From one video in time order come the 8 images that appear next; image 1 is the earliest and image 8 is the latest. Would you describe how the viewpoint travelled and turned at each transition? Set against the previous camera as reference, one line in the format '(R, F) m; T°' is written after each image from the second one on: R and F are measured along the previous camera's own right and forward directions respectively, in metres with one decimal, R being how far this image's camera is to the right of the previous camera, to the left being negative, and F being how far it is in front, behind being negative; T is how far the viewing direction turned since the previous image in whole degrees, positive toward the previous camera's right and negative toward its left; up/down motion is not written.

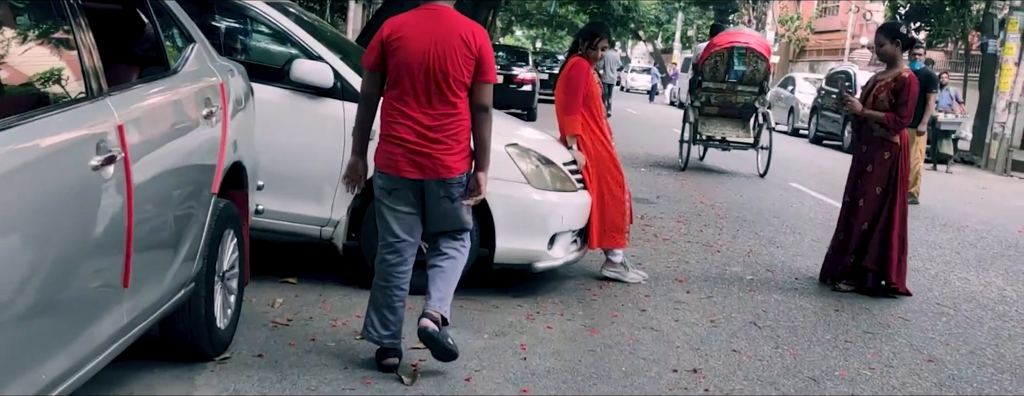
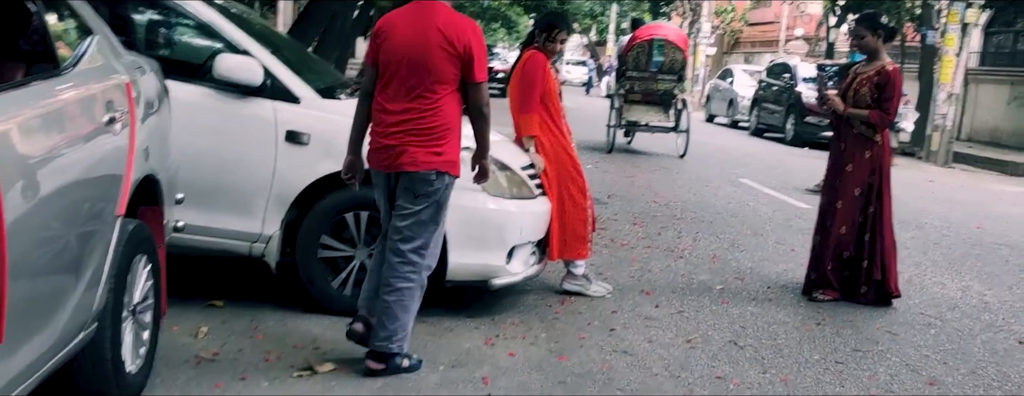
(-0.1, +0.6) m; +4°
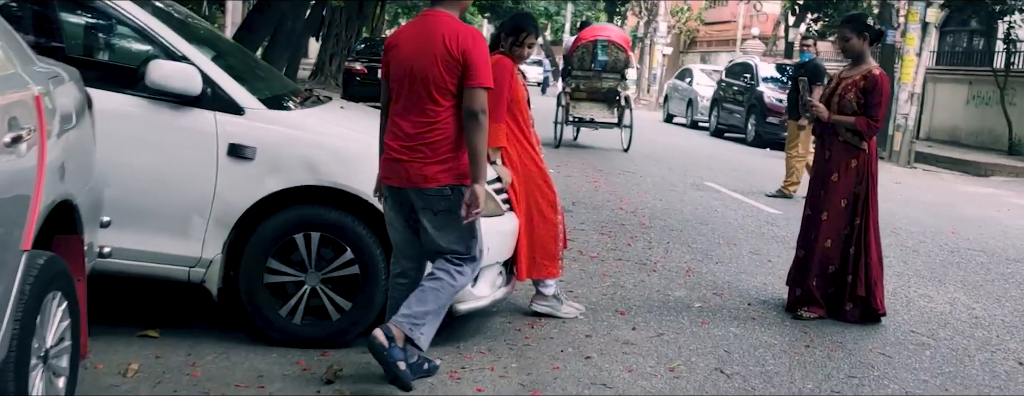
(0.0, +0.4) m; +2°
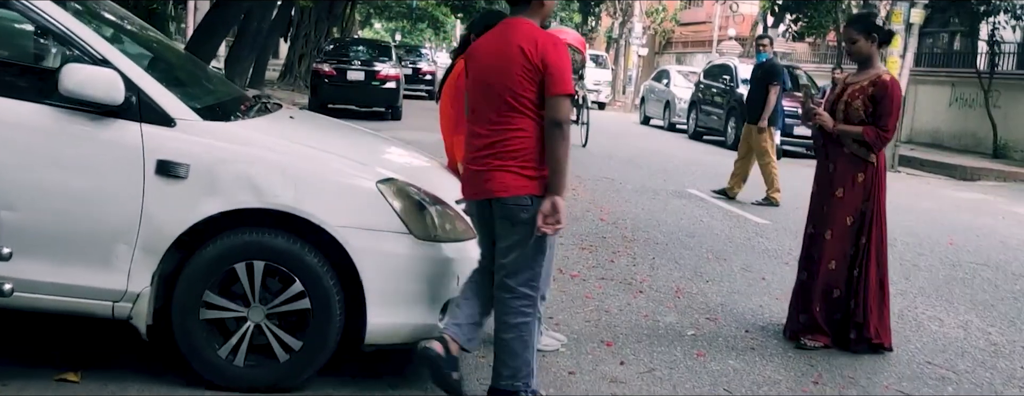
(0.0, +0.6) m; +1°
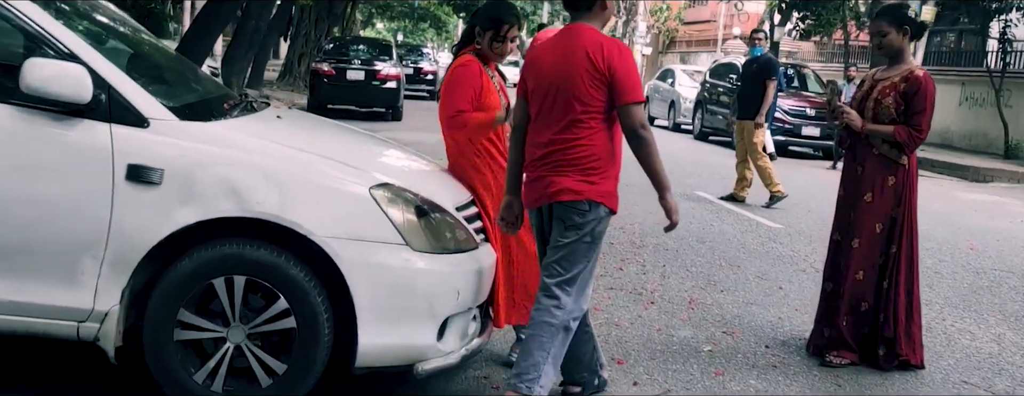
(0.0, +0.4) m; 0°
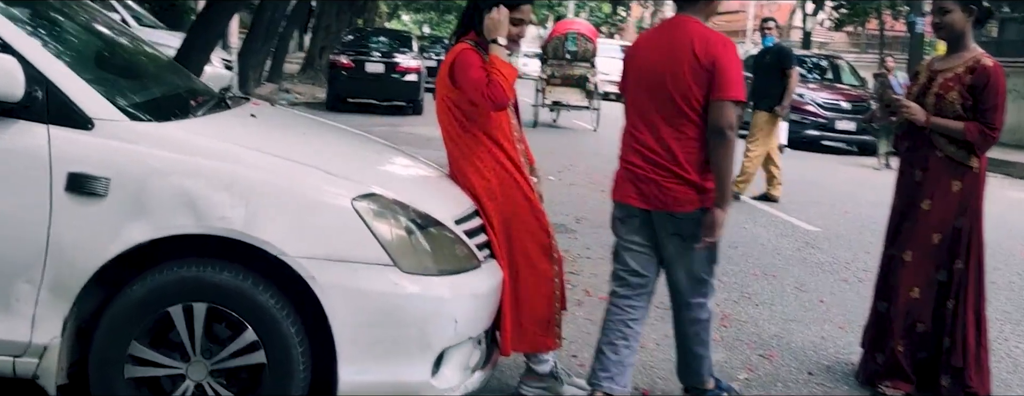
(+0.1, +0.5) m; -1°
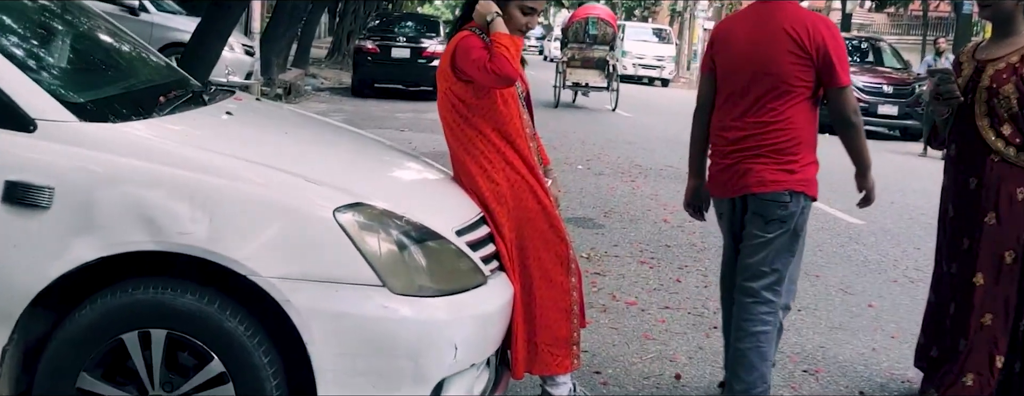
(+0.1, +0.5) m; -2°
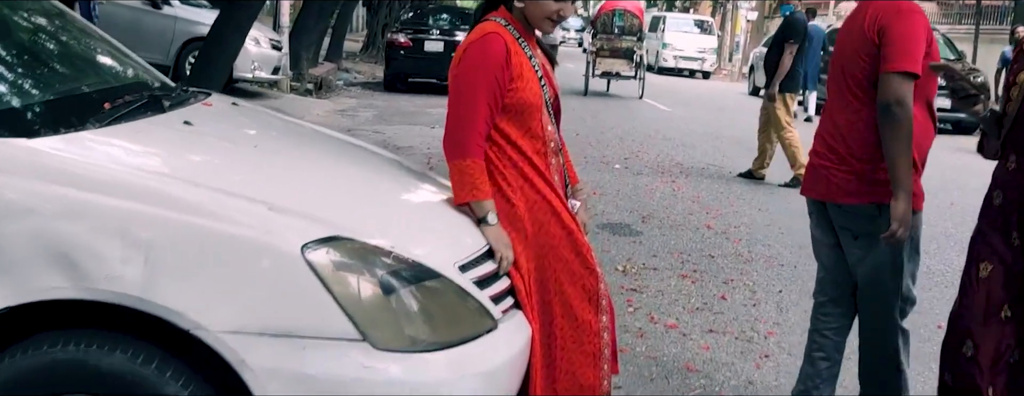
(+0.1, +0.5) m; -2°
